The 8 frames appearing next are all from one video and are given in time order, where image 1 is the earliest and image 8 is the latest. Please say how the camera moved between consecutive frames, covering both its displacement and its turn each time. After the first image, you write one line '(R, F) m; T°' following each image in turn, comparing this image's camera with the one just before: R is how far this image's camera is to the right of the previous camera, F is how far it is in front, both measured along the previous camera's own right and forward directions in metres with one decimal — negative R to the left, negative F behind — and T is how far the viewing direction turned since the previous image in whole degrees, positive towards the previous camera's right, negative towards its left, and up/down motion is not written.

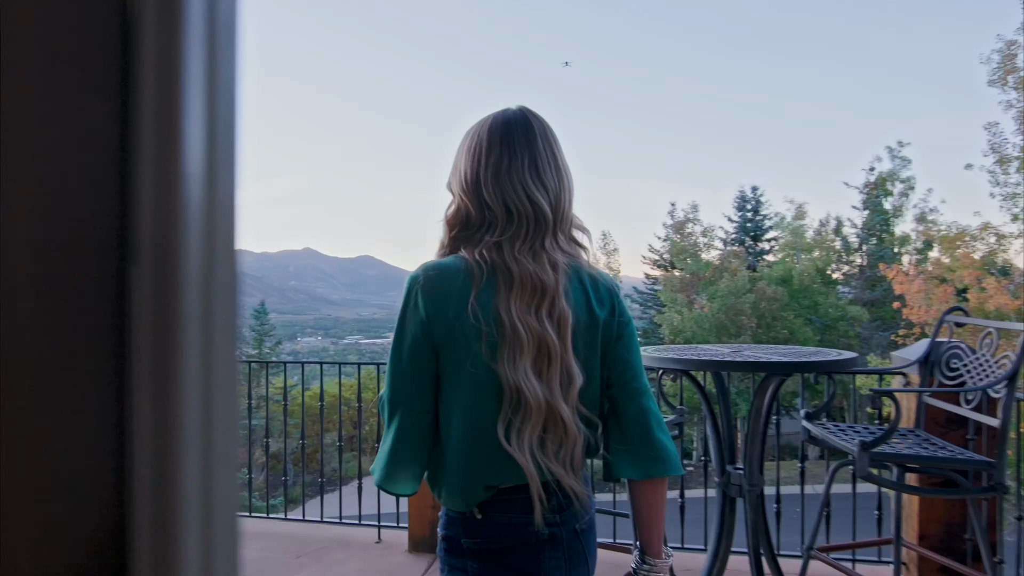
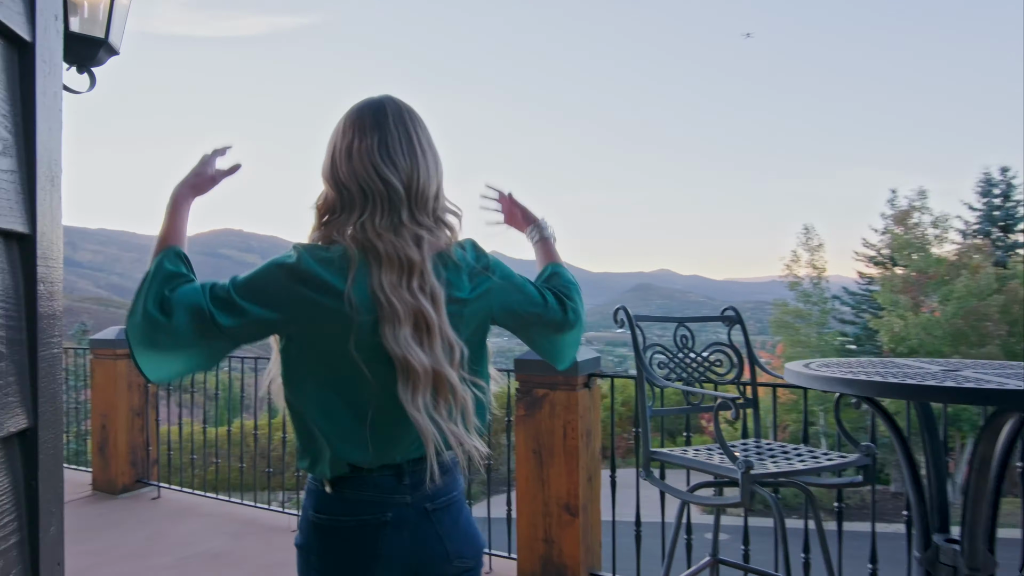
(+0.3, +0.7) m; -17°
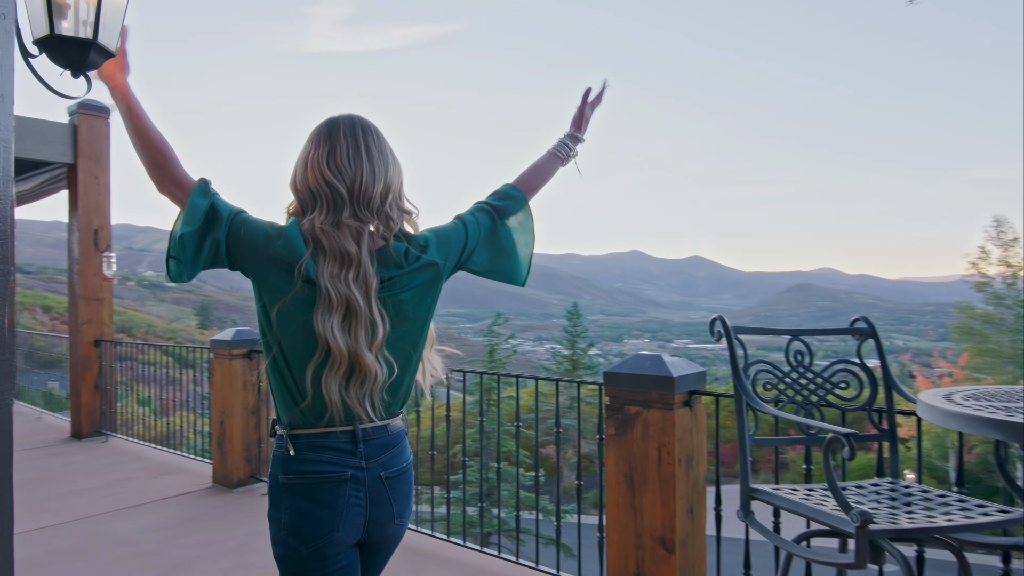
(+0.2, +0.3) m; -12°
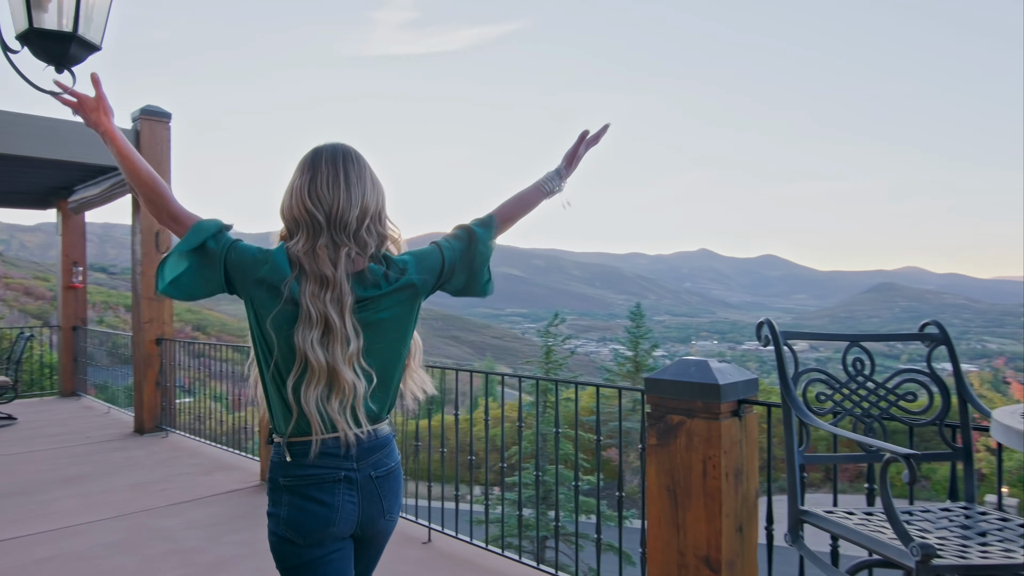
(+0.1, +0.1) m; -6°
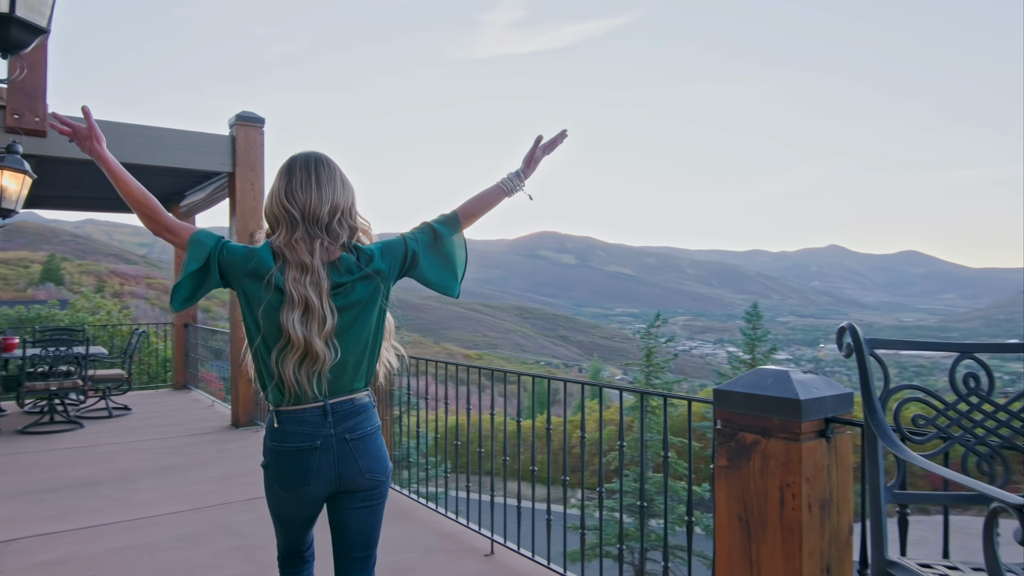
(+0.2, +0.3) m; -10°
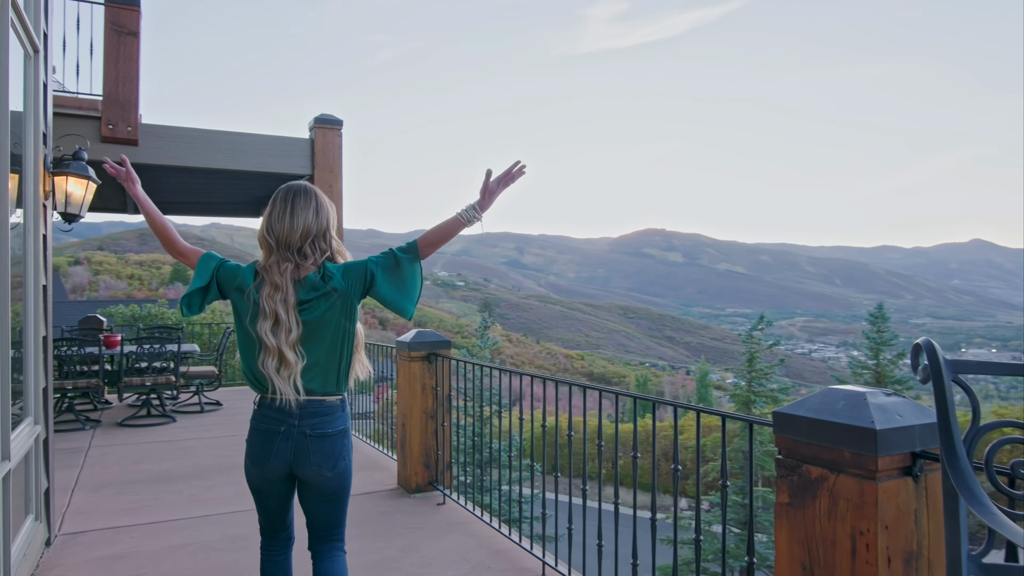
(+0.3, +0.3) m; -9°
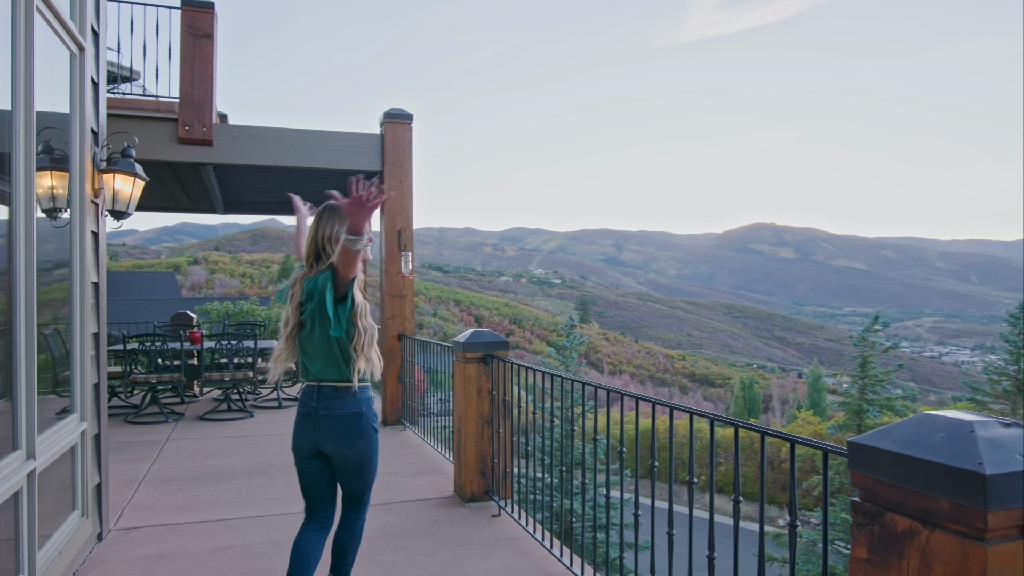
(+0.2, +0.3) m; -9°
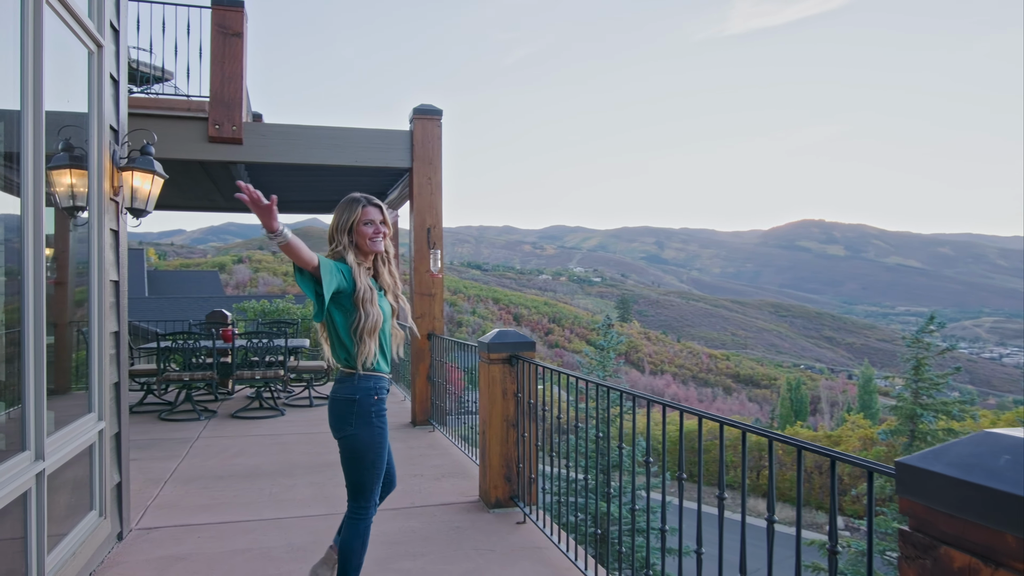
(+0.1, +0.1) m; -4°
